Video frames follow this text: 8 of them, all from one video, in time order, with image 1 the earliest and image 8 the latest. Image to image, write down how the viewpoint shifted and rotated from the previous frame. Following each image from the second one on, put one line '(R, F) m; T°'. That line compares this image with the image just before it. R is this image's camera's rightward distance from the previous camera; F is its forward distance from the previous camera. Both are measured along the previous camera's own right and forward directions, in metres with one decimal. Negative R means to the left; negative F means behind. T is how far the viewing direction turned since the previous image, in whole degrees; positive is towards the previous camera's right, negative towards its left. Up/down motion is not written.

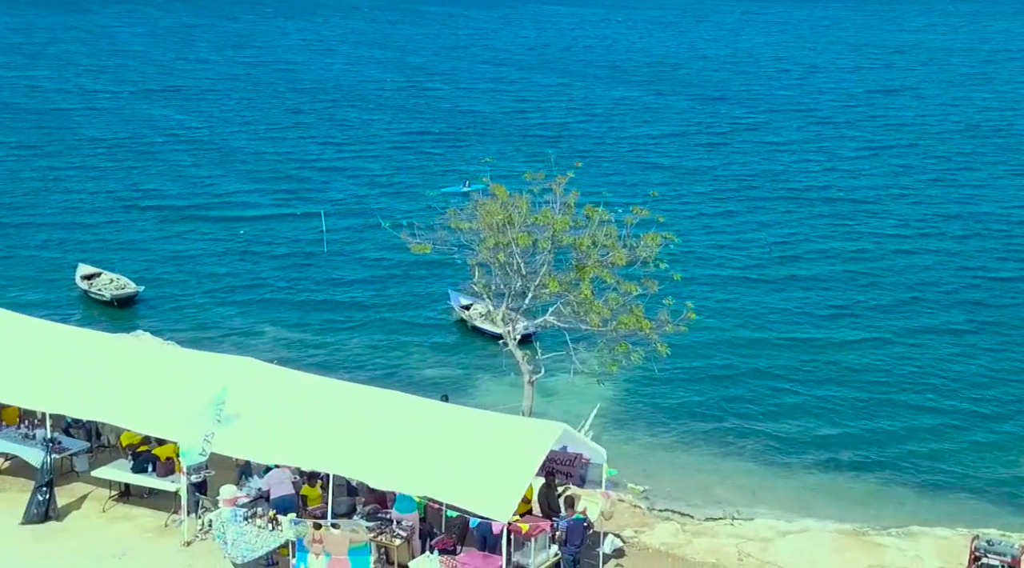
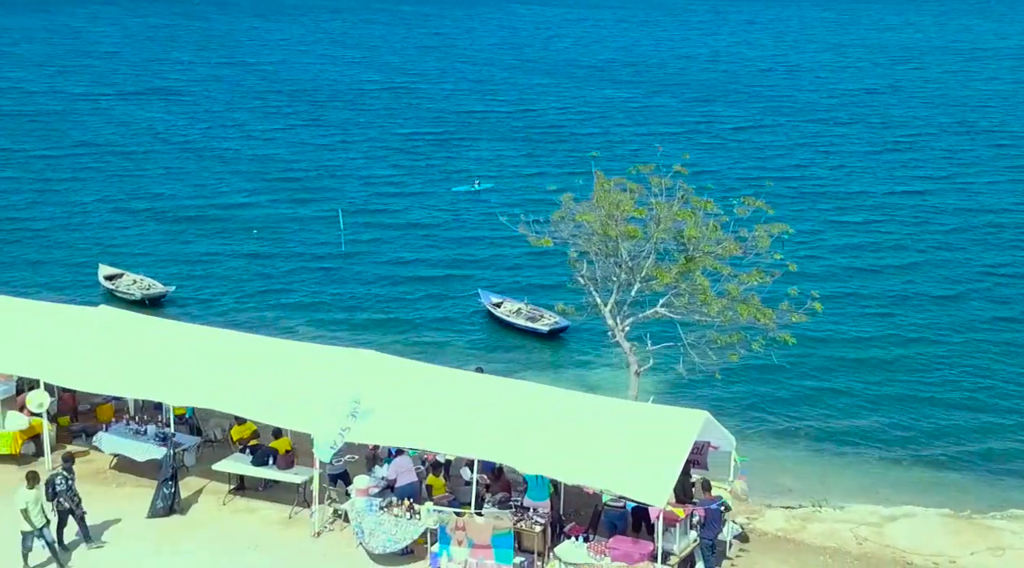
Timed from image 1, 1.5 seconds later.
(-2.4, -0.4) m; +1°
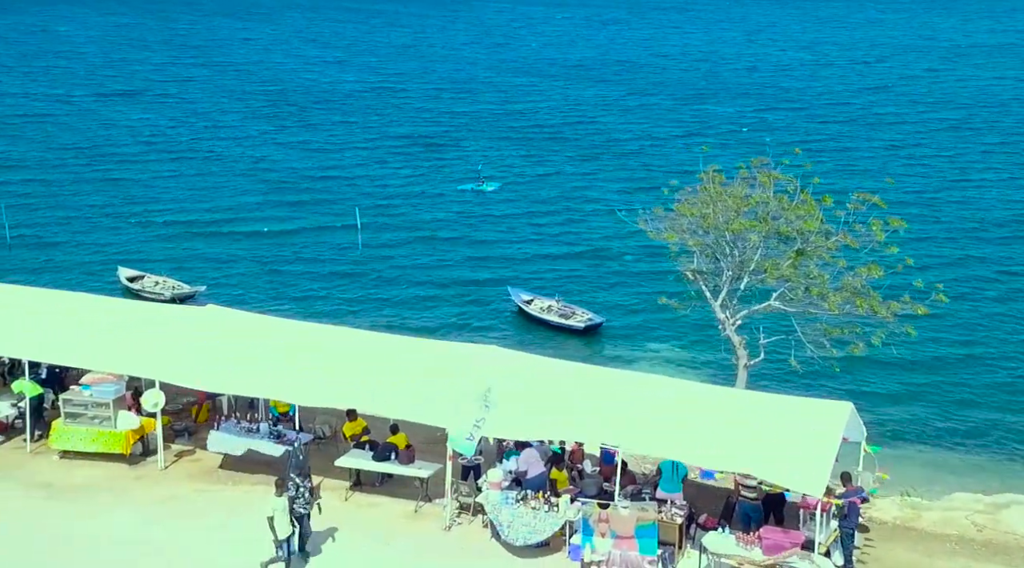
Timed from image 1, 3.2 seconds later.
(-2.5, -0.3) m; +1°
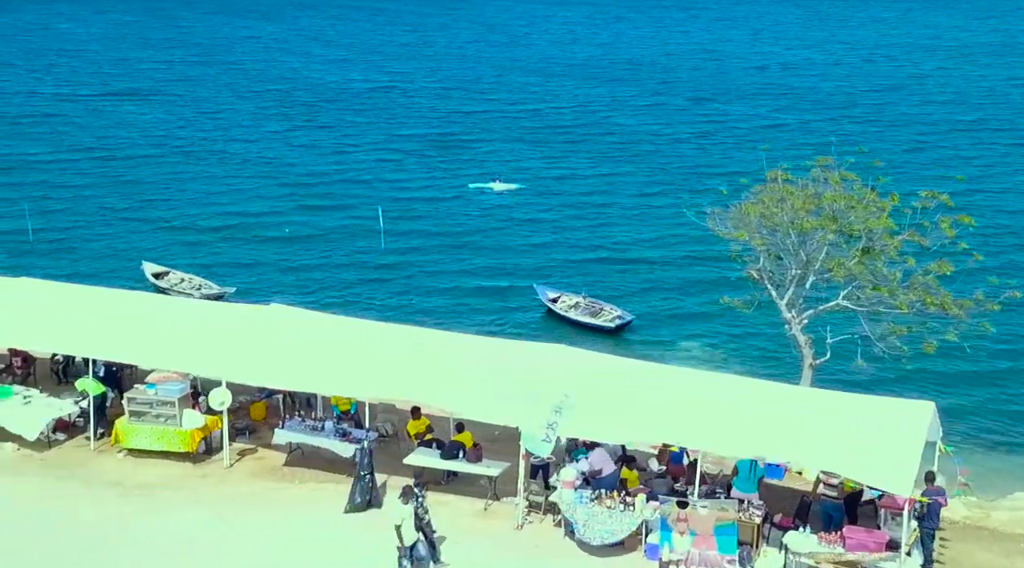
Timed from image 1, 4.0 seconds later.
(-1.2, 0.0) m; 0°
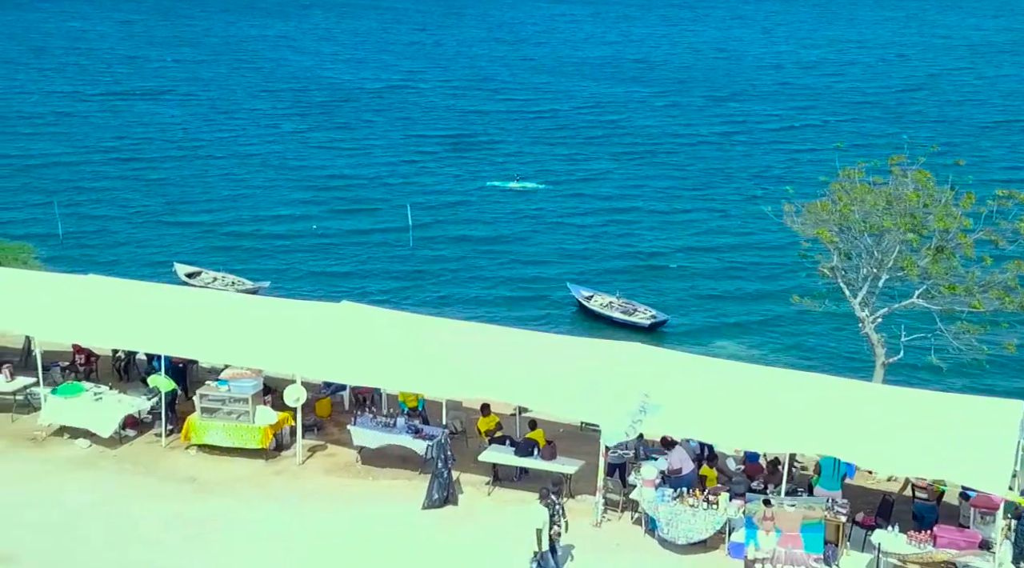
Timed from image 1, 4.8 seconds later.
(-1.2, 0.0) m; 0°
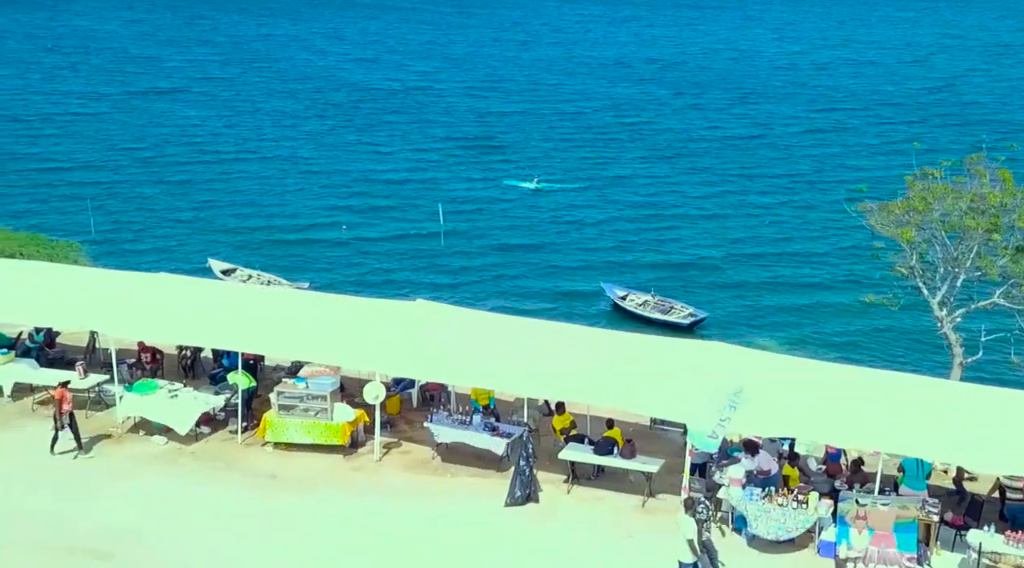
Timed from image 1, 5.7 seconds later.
(-1.3, -0.1) m; -1°
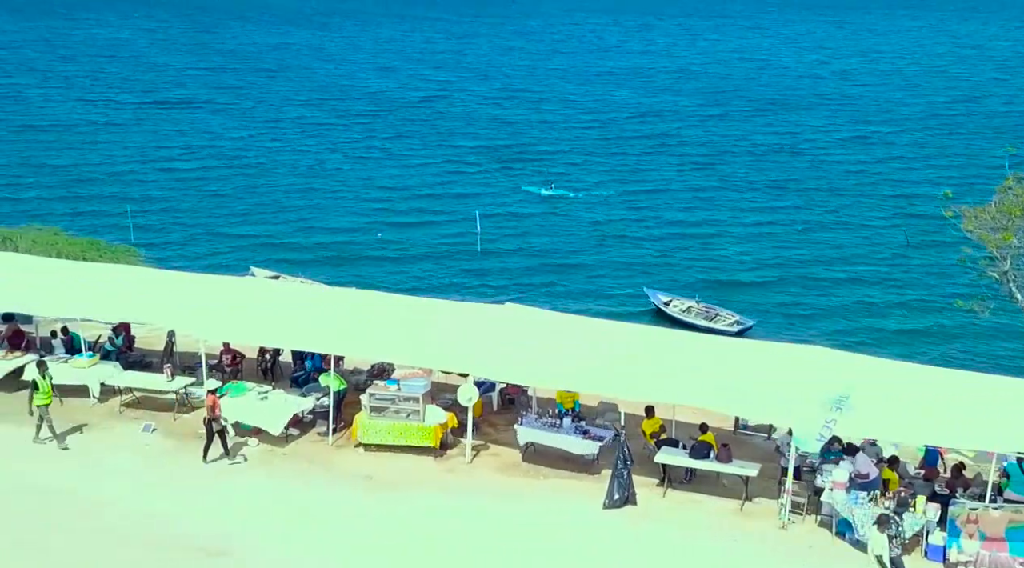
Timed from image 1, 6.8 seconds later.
(-1.5, -0.1) m; -1°
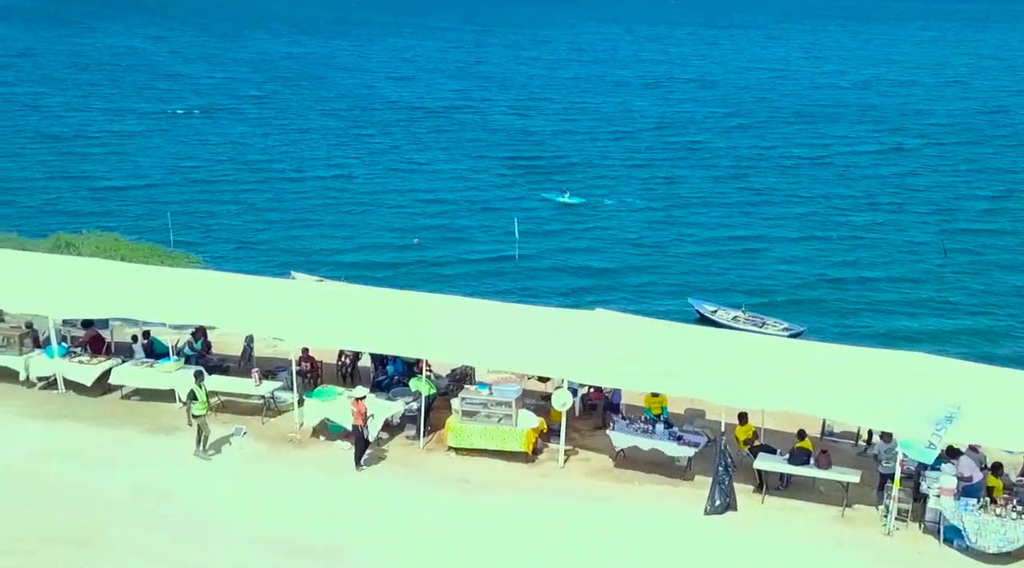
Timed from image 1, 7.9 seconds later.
(-1.6, 0.0) m; -1°
